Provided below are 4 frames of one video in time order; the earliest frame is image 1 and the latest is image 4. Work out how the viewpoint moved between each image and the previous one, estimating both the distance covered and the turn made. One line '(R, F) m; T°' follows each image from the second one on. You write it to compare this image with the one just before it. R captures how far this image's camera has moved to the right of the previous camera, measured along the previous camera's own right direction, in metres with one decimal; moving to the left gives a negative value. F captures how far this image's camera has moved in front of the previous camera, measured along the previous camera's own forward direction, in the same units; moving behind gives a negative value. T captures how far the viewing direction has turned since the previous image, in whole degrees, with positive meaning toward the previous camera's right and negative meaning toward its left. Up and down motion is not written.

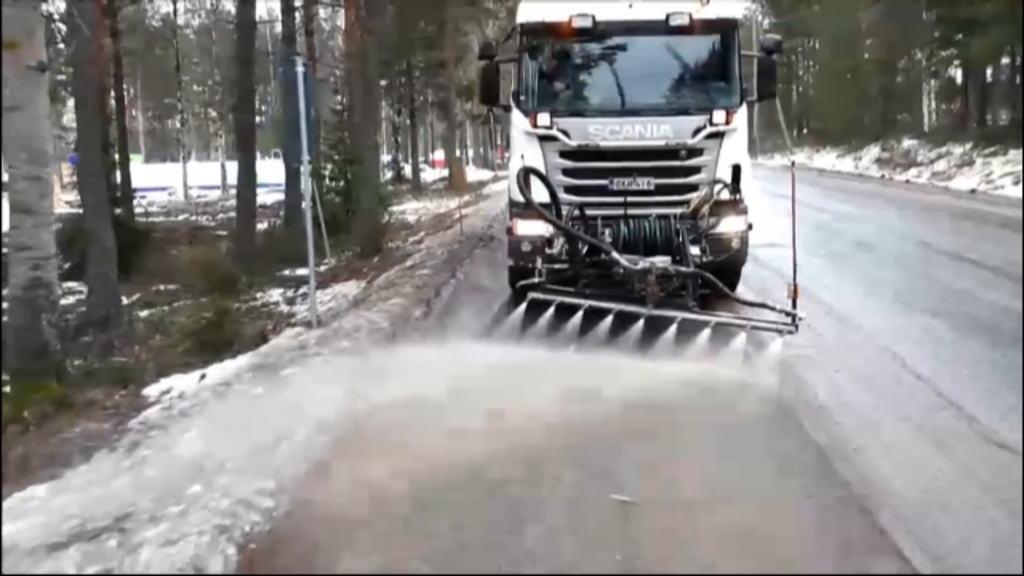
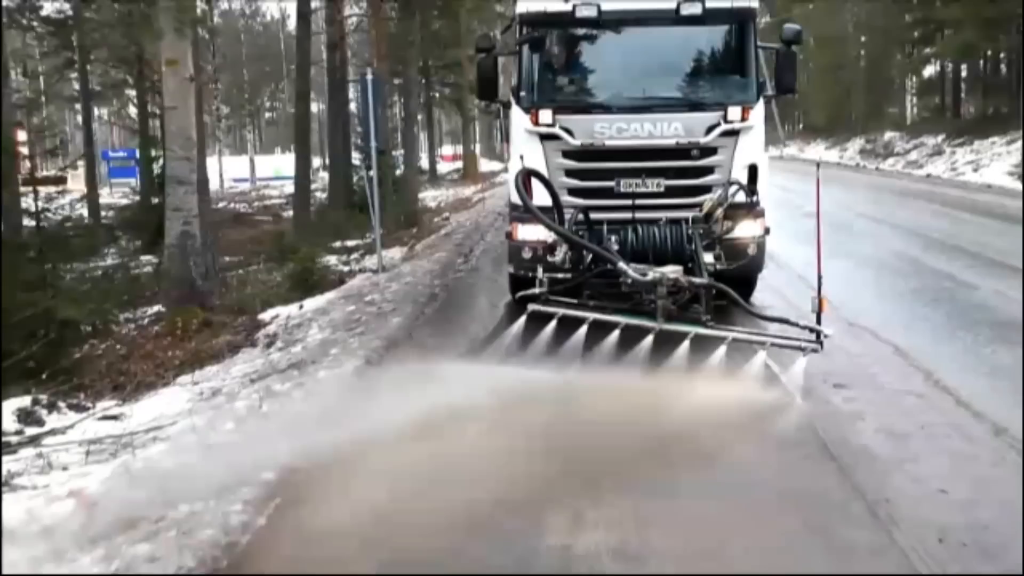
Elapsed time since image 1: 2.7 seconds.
(0.0, -0.8) m; 0°
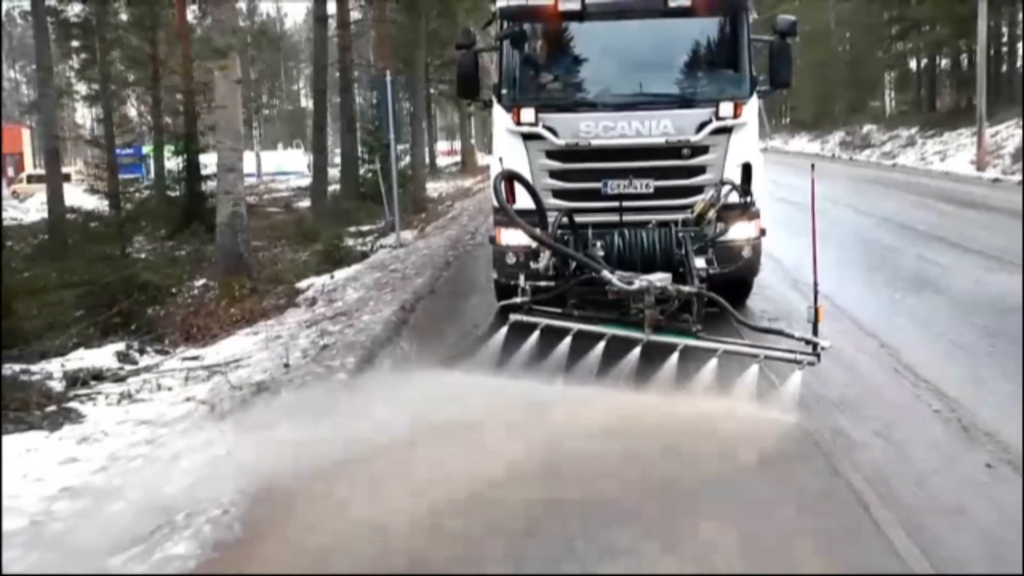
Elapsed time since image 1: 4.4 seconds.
(0.0, -0.5) m; 0°
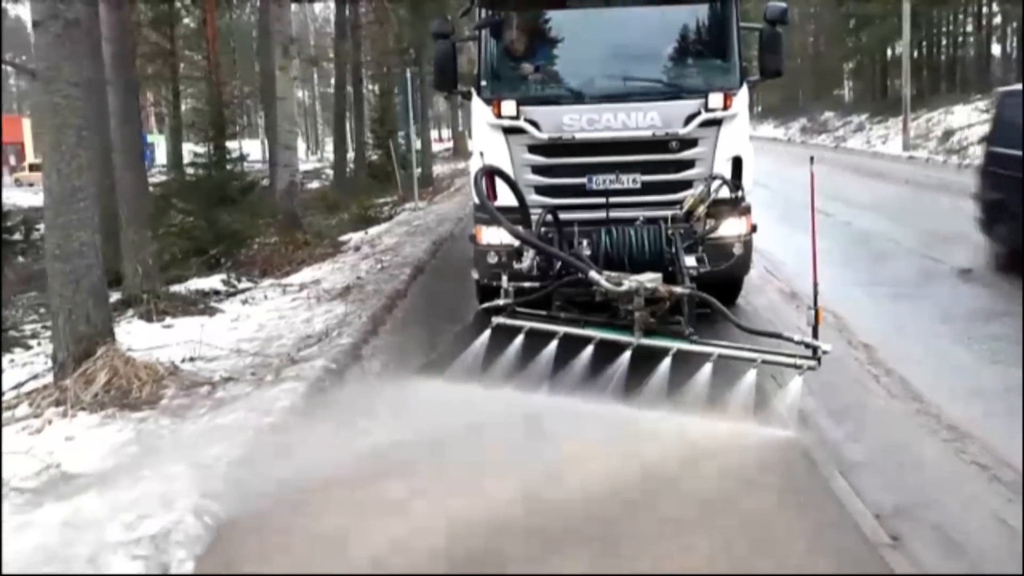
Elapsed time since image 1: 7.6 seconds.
(-0.1, -1.0) m; +1°
